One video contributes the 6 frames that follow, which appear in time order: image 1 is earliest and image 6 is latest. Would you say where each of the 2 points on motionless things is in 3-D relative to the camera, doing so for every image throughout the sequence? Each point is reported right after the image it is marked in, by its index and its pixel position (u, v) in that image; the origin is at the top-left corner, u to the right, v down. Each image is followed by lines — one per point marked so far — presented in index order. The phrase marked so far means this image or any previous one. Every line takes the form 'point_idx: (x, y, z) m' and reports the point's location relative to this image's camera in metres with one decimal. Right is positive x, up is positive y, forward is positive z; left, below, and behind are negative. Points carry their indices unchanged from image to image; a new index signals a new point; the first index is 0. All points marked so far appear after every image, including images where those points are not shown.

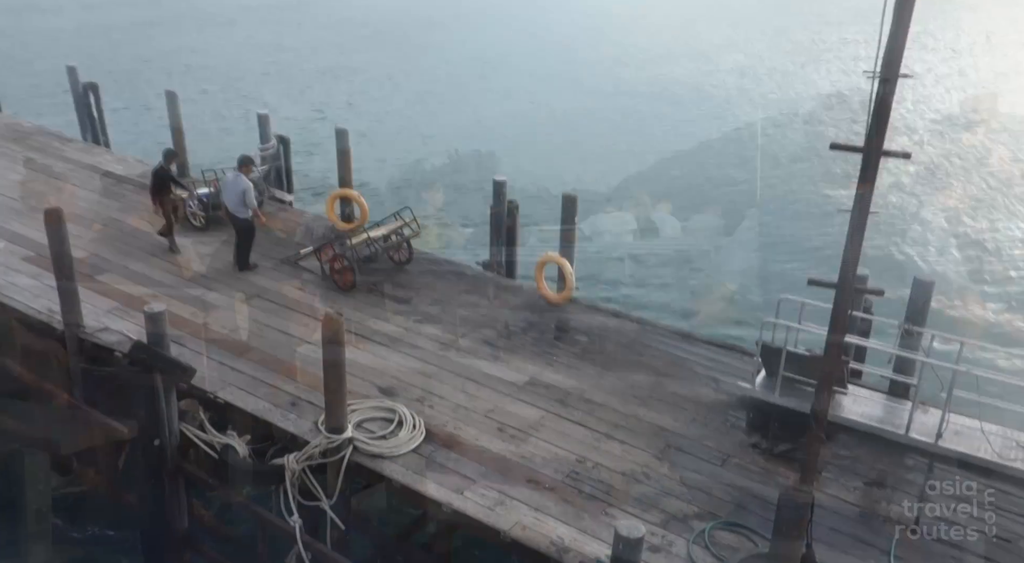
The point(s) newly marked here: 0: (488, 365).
0: (-0.2, -0.9, +9.7) m
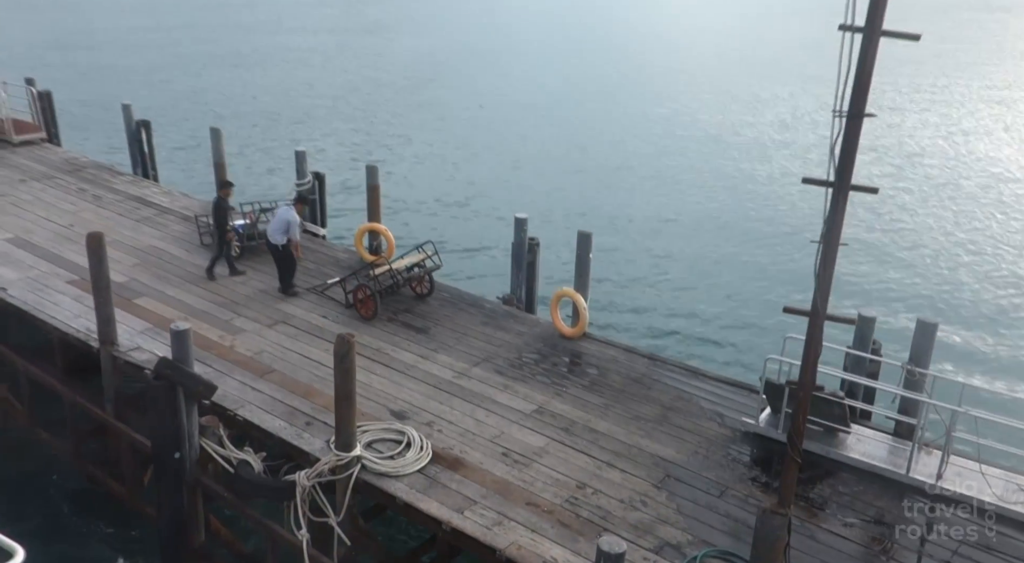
0: (-0.1, -1.2, +10.0) m
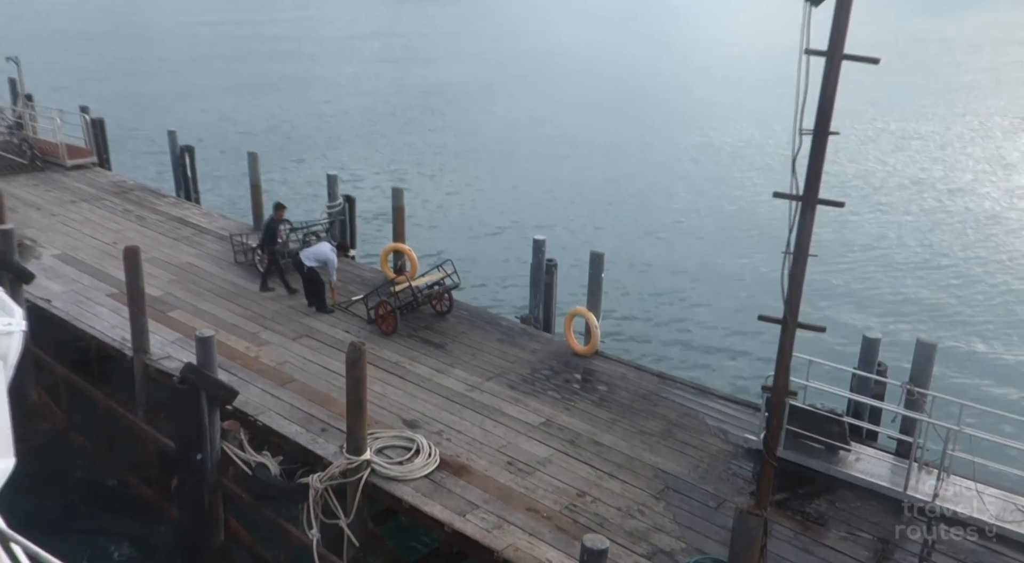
0: (0.0, -1.4, +10.4) m
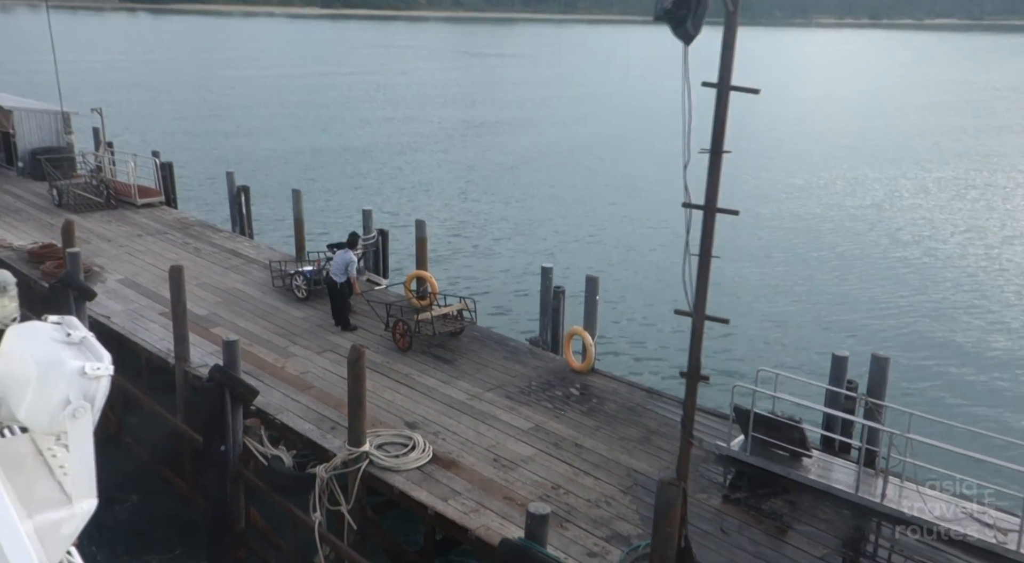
0: (-0.1, -1.6, +11.4) m
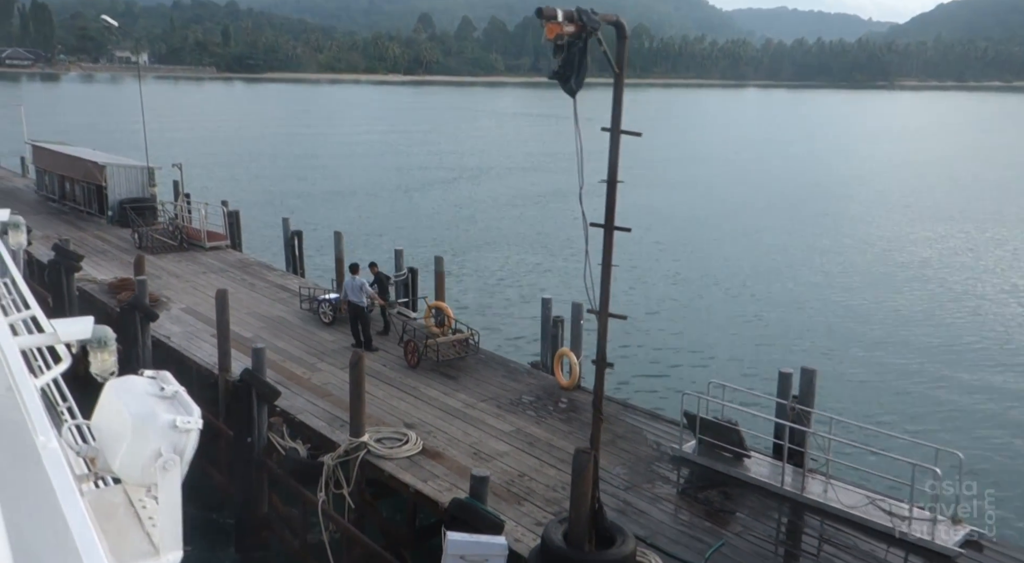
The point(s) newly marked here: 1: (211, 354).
0: (-0.3, -1.9, +13.1) m
1: (-4.9, -1.1, +15.4) m
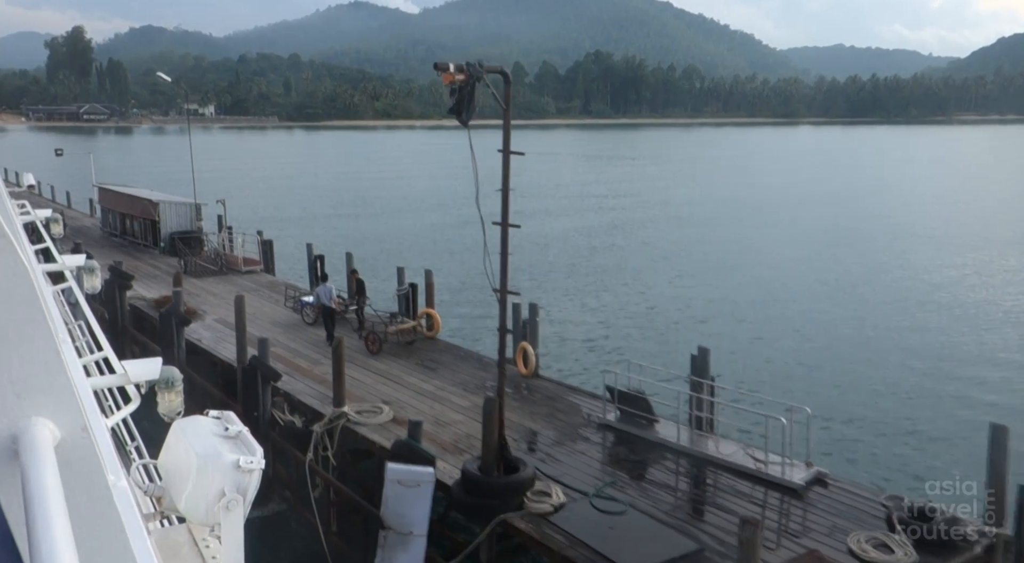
0: (-1.0, -1.9, +15.7) m
1: (-5.4, -1.3, +18.4) m
